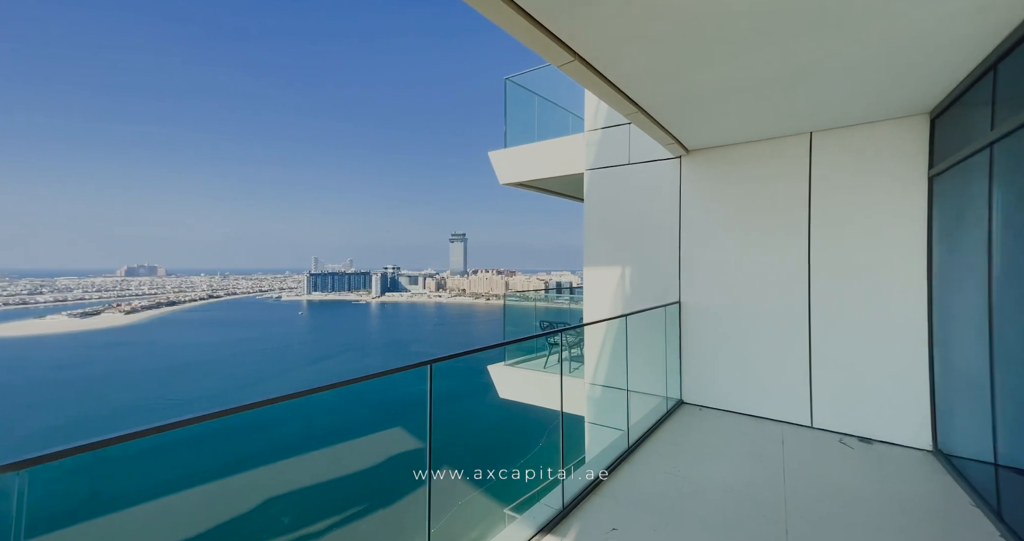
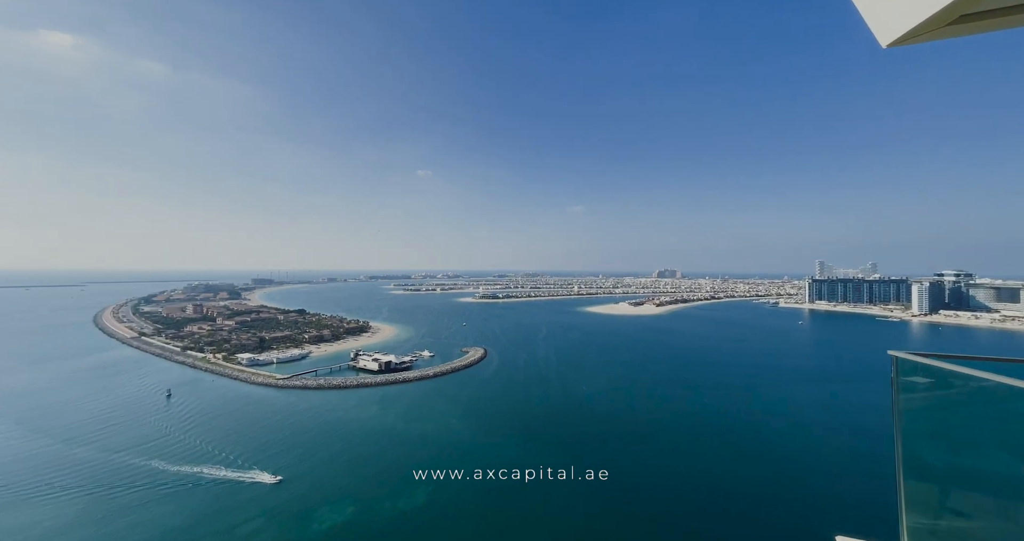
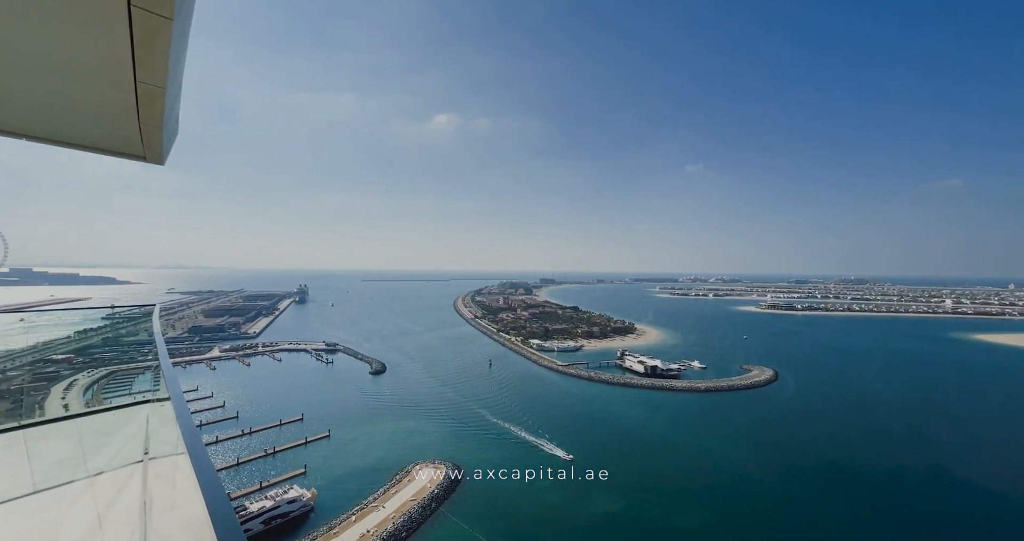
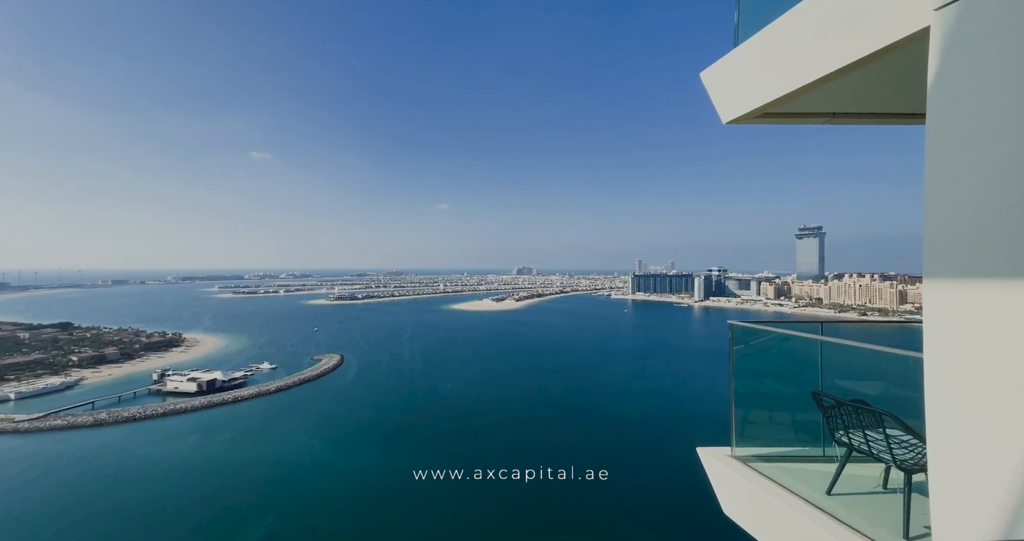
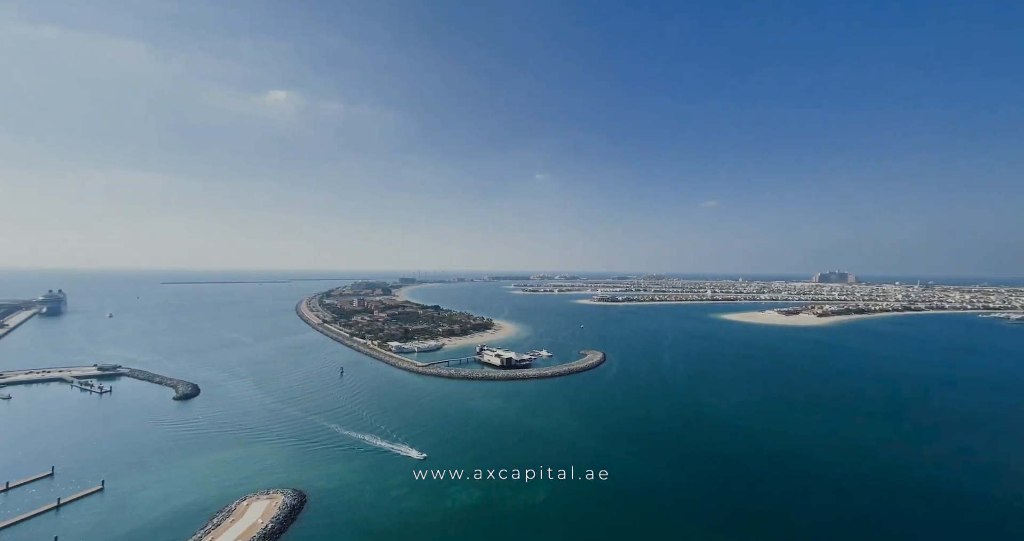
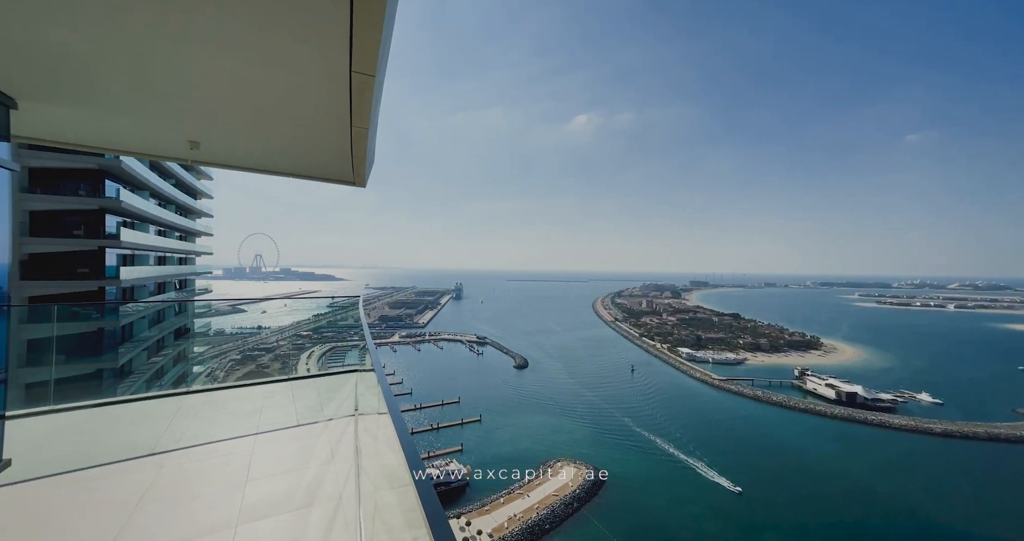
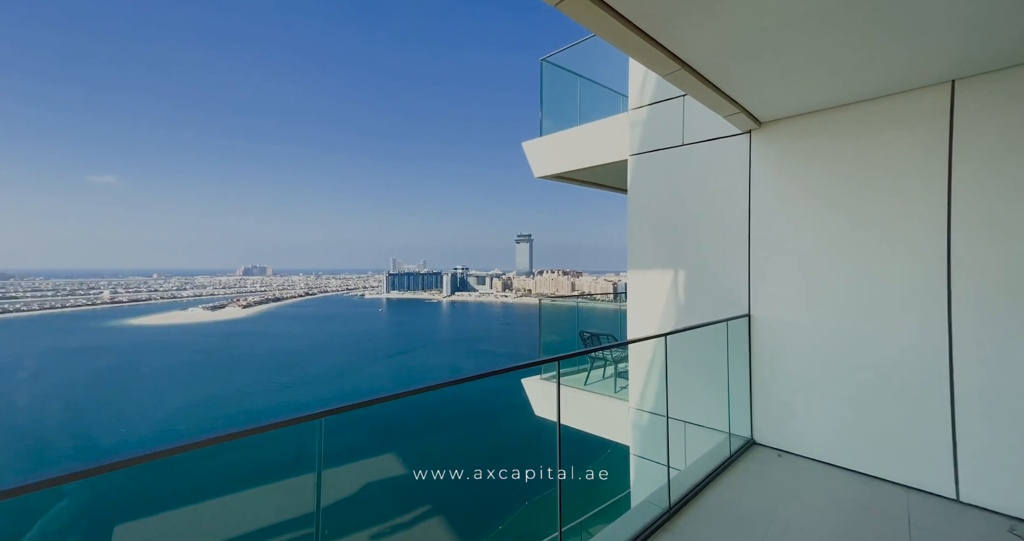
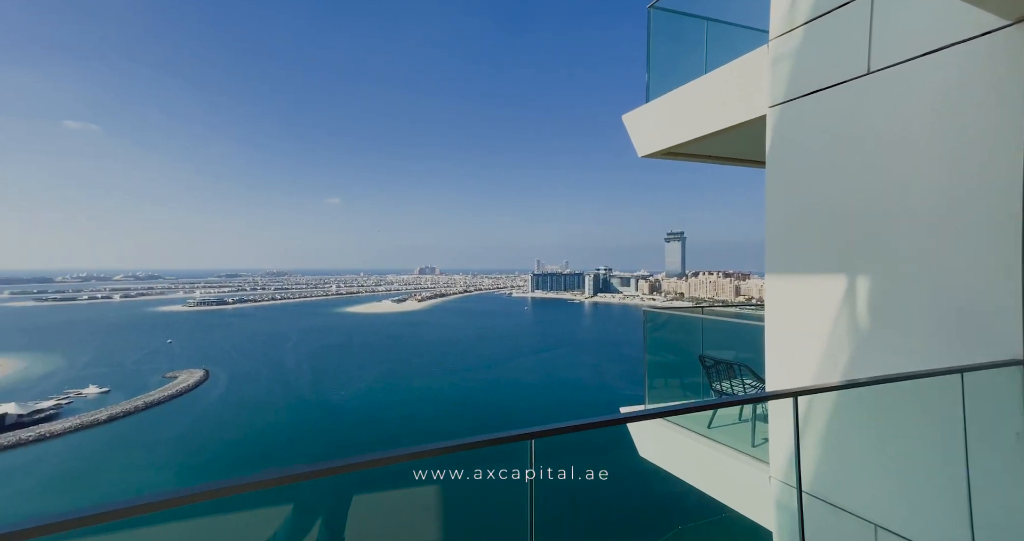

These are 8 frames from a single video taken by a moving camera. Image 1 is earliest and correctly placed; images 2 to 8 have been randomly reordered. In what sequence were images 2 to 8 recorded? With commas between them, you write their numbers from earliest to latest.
7, 8, 4, 2, 5, 3, 6
